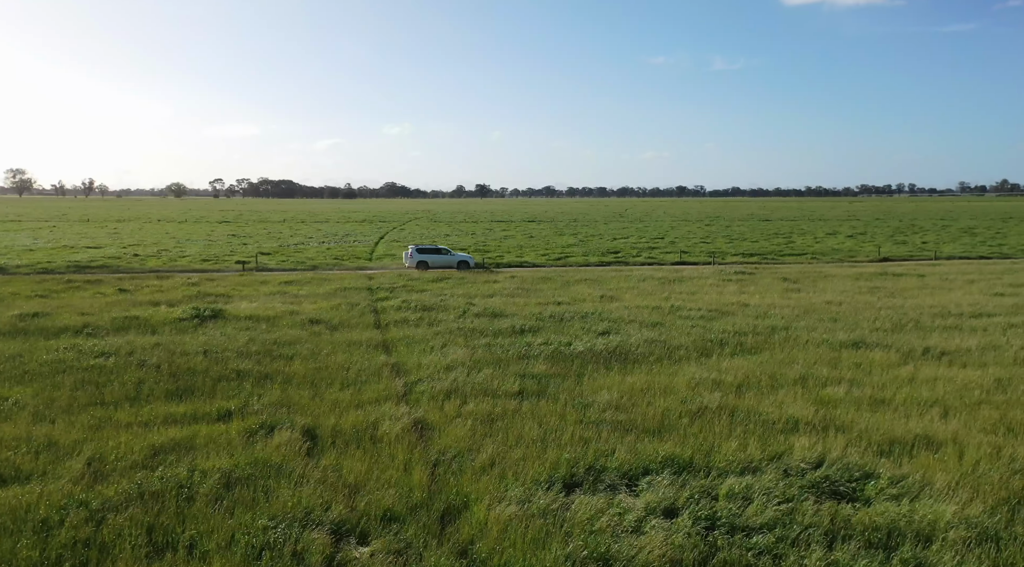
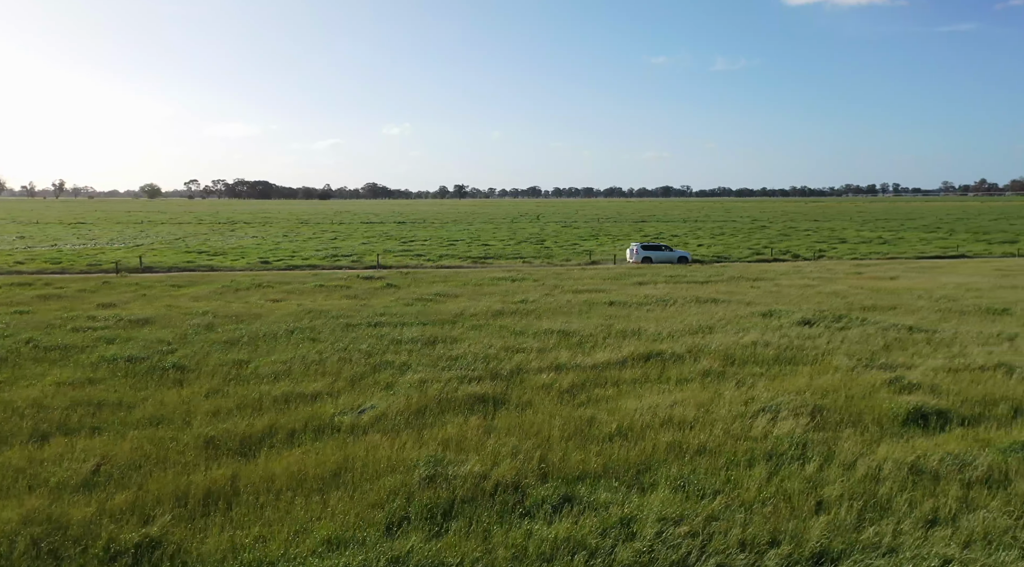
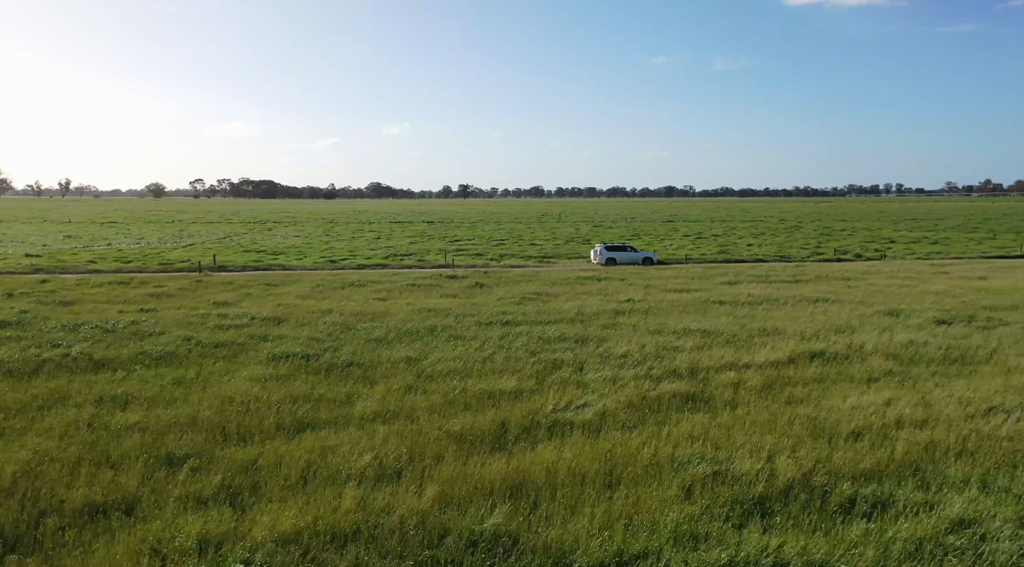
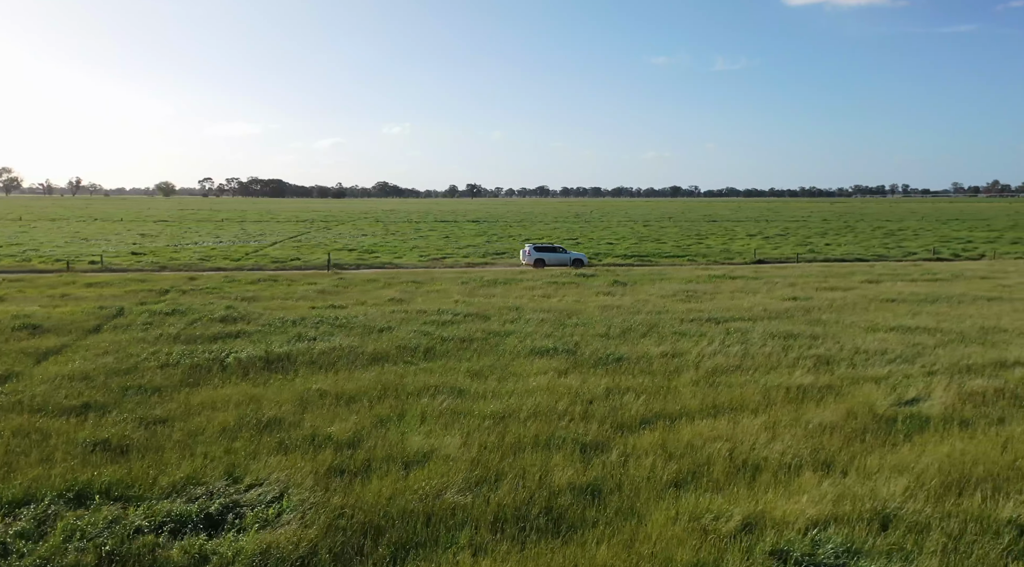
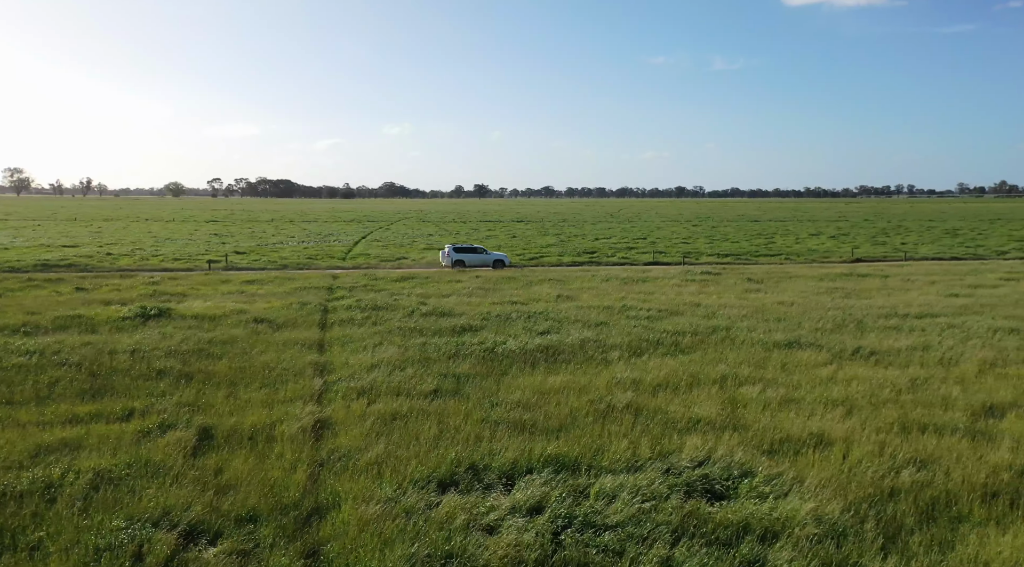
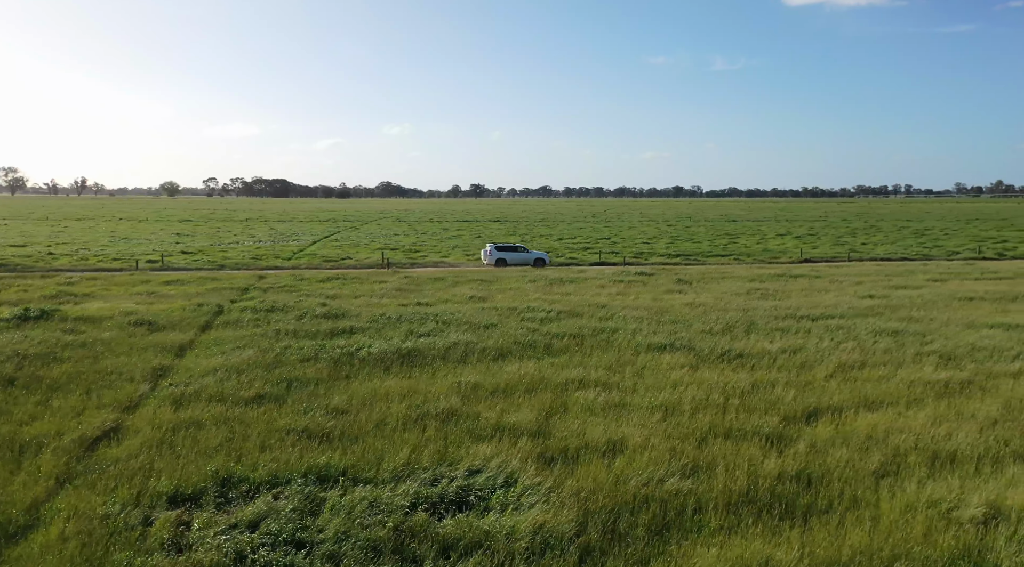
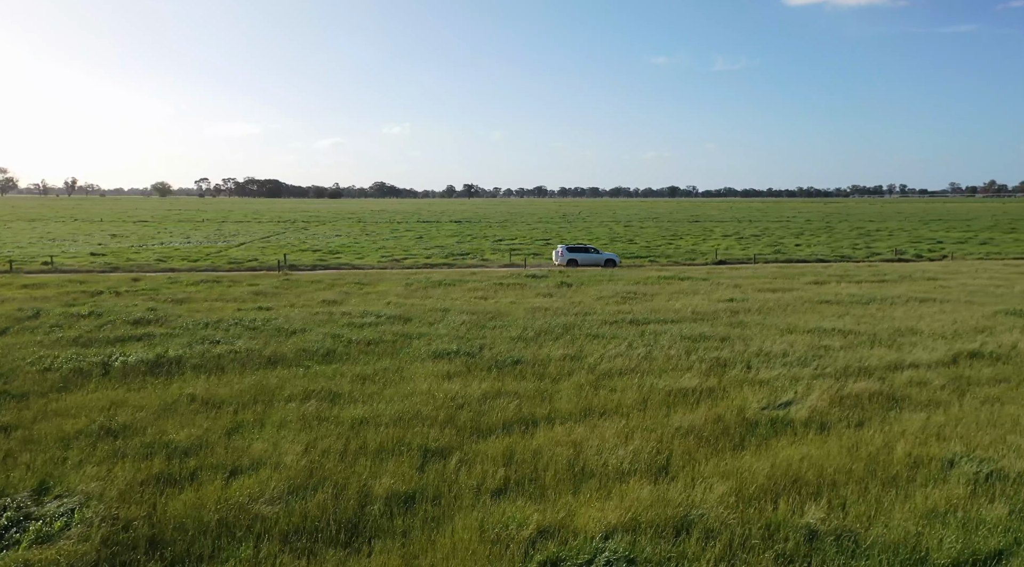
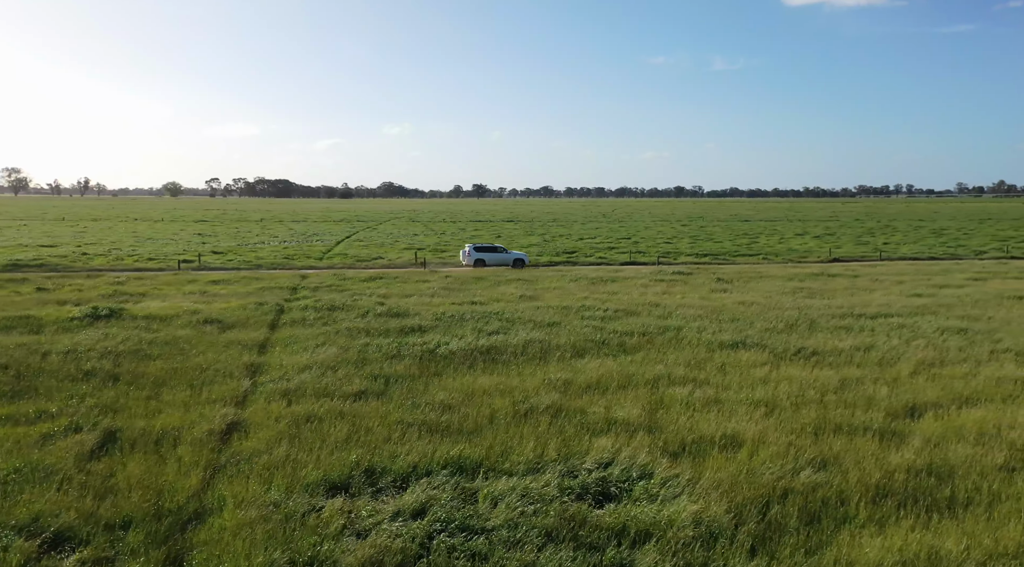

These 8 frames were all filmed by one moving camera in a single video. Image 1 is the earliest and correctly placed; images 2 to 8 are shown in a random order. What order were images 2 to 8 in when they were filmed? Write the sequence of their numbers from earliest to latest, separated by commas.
5, 8, 6, 4, 7, 3, 2
